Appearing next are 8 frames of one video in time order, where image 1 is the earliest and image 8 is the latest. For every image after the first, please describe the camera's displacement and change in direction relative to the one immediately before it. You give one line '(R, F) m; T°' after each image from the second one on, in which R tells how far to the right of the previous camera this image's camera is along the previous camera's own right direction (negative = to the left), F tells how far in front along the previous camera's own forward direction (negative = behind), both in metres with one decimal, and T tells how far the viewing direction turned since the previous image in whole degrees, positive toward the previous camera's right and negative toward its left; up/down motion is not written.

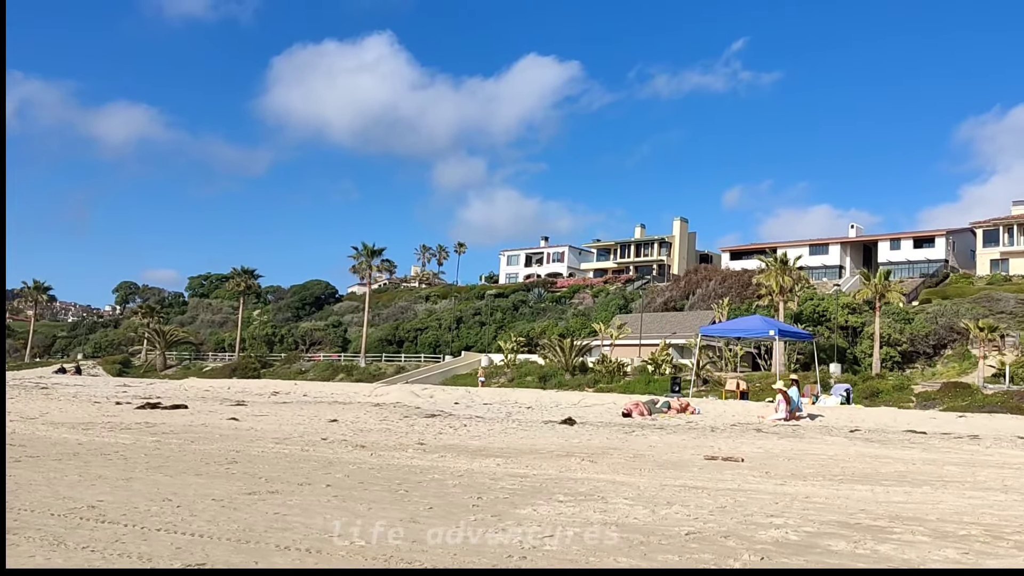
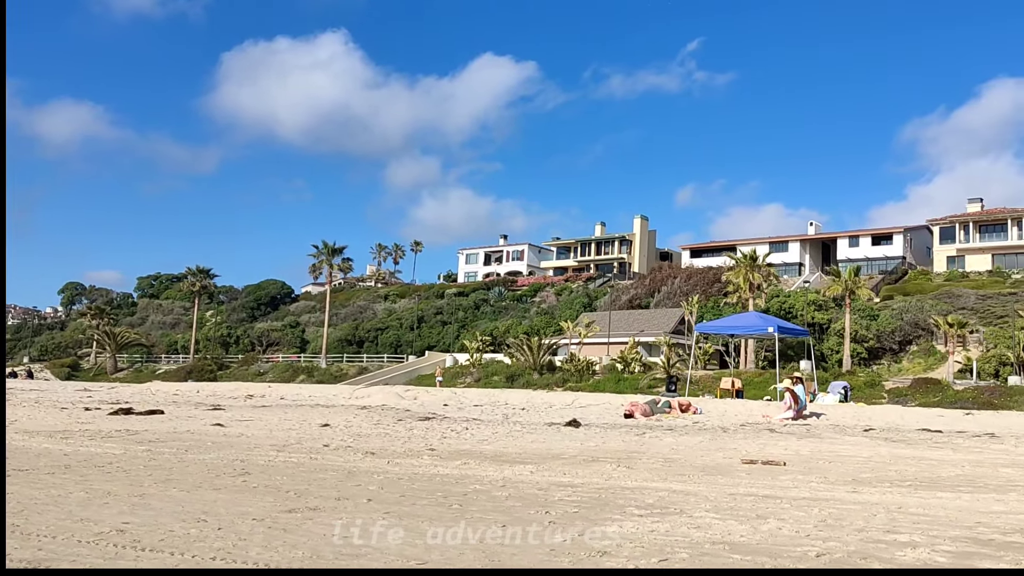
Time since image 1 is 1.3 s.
(-0.8, +0.5) m; +3°
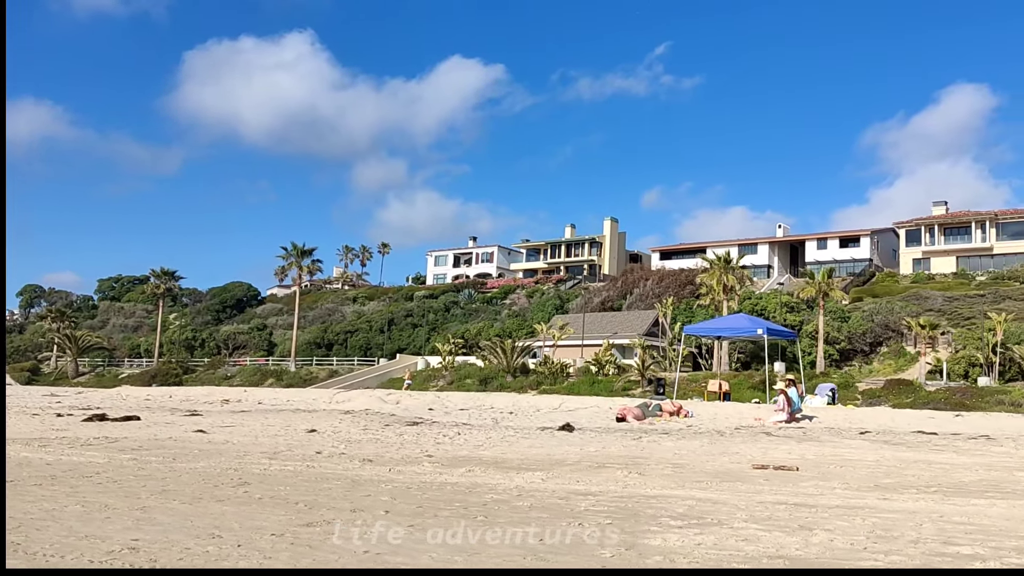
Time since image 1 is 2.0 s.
(-0.4, +0.2) m; +2°
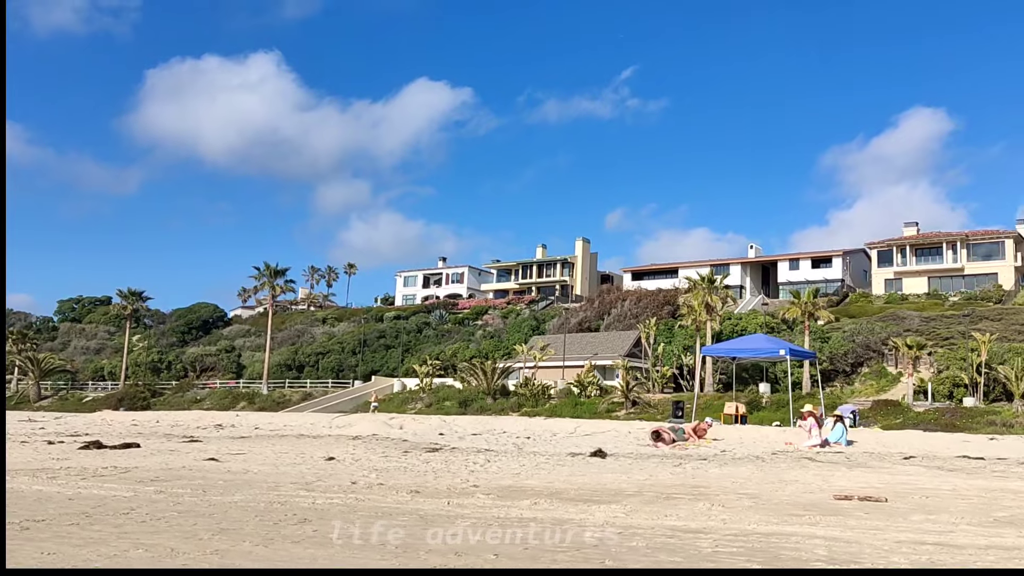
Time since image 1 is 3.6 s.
(-1.1, +0.5) m; +2°
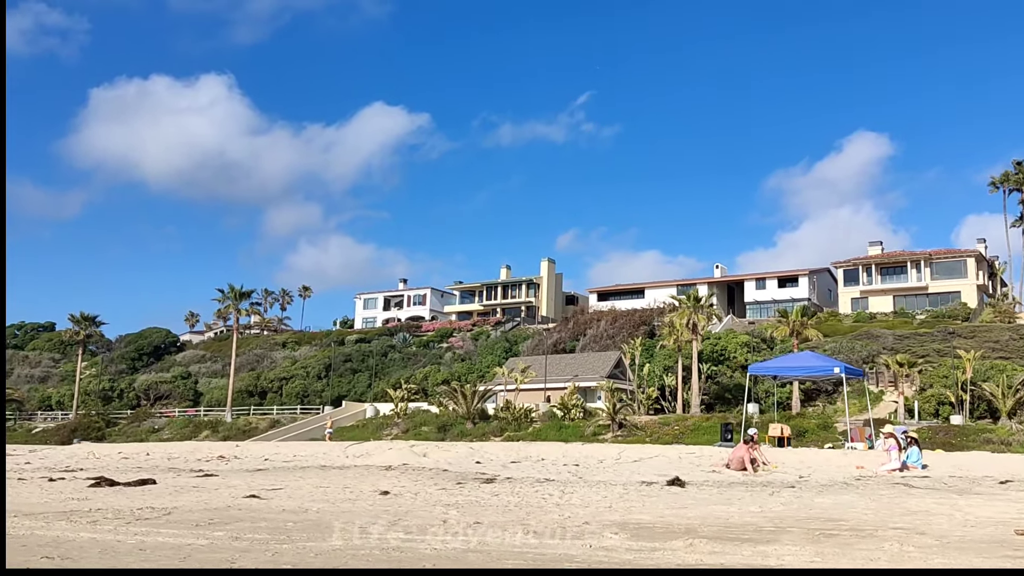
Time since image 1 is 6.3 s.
(-1.8, +0.9) m; +3°
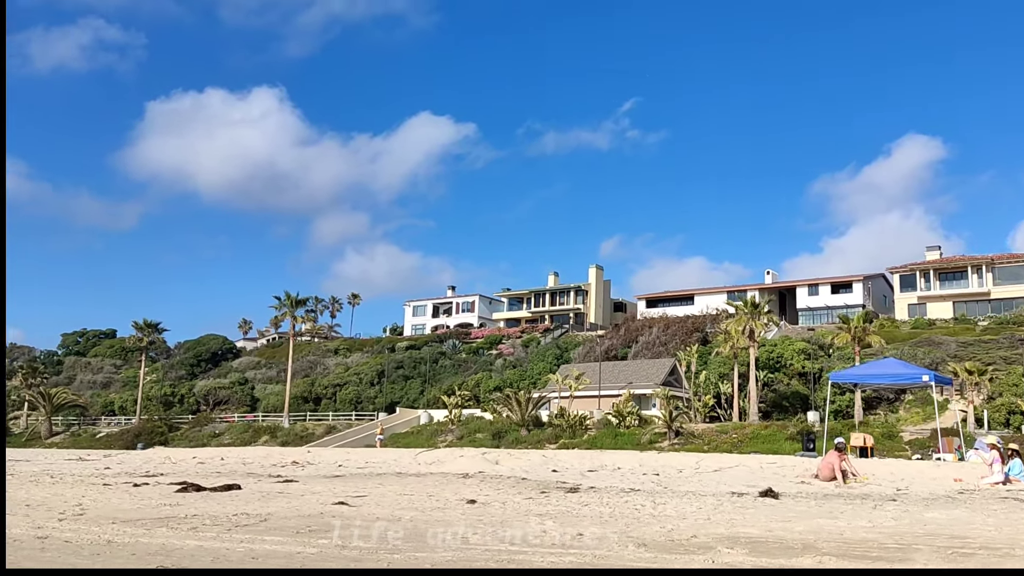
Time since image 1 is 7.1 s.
(-0.6, +0.1) m; -4°
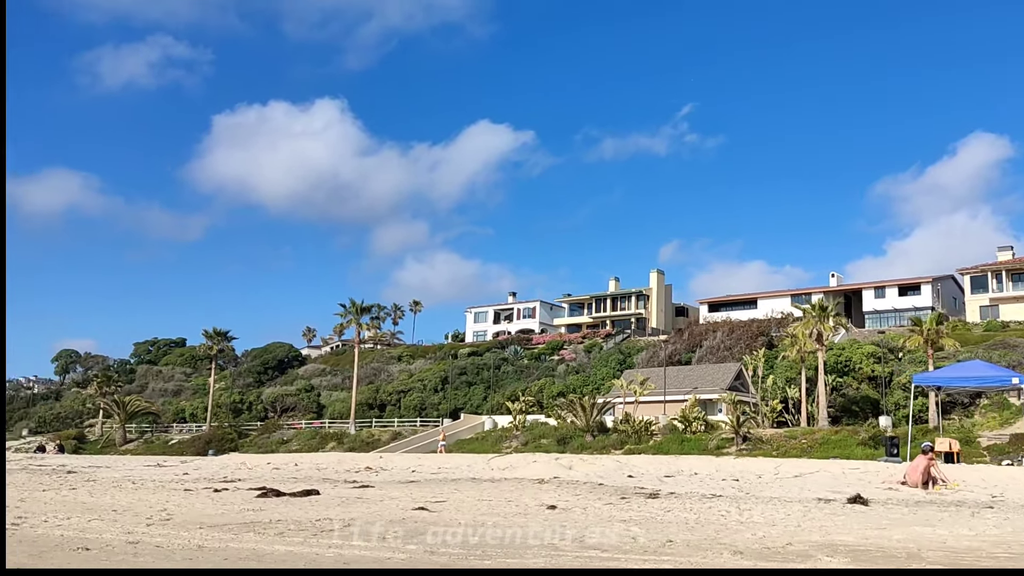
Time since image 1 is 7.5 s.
(-0.3, 0.0) m; -5°
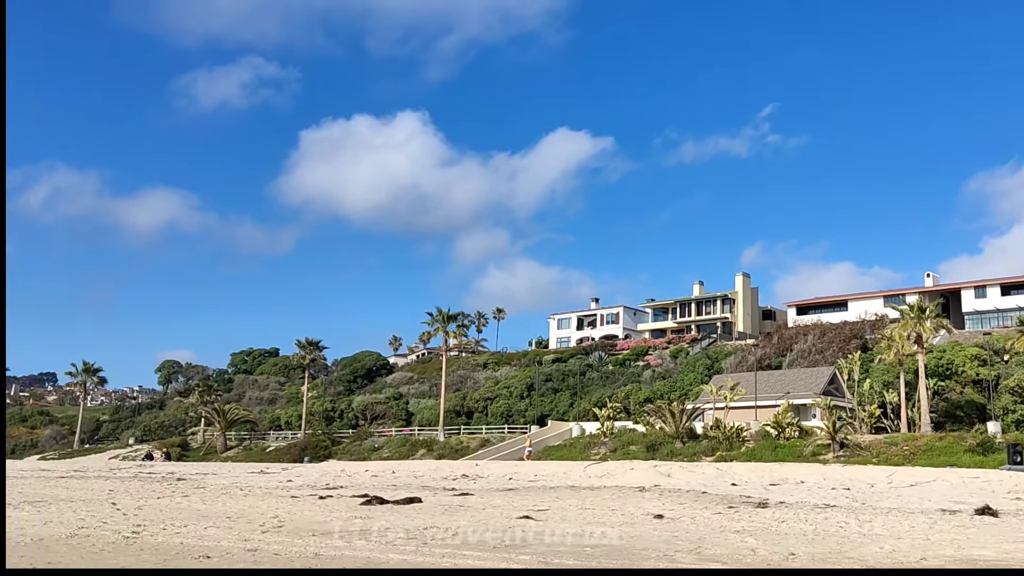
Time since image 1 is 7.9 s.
(-0.3, -0.1) m; -6°
